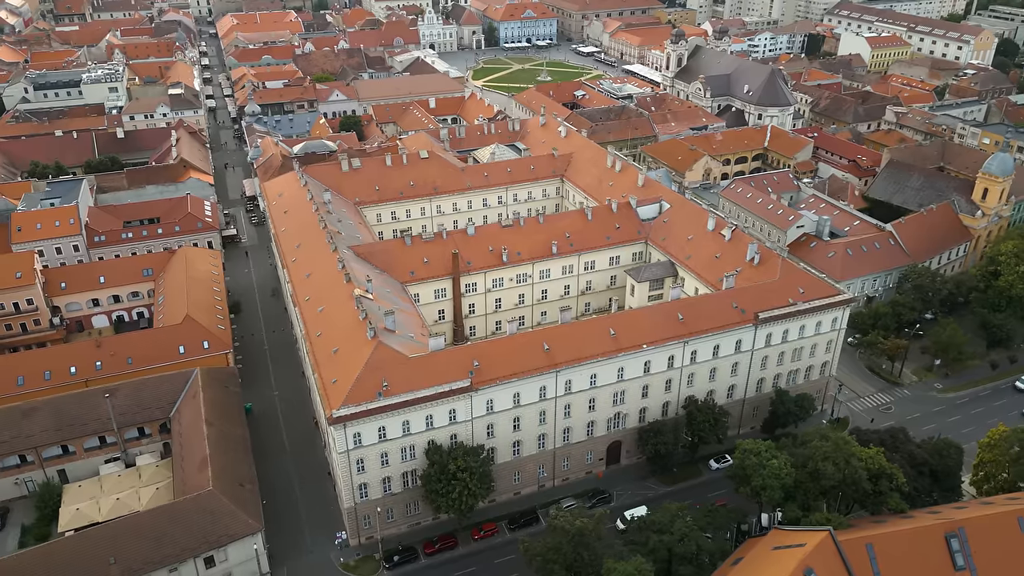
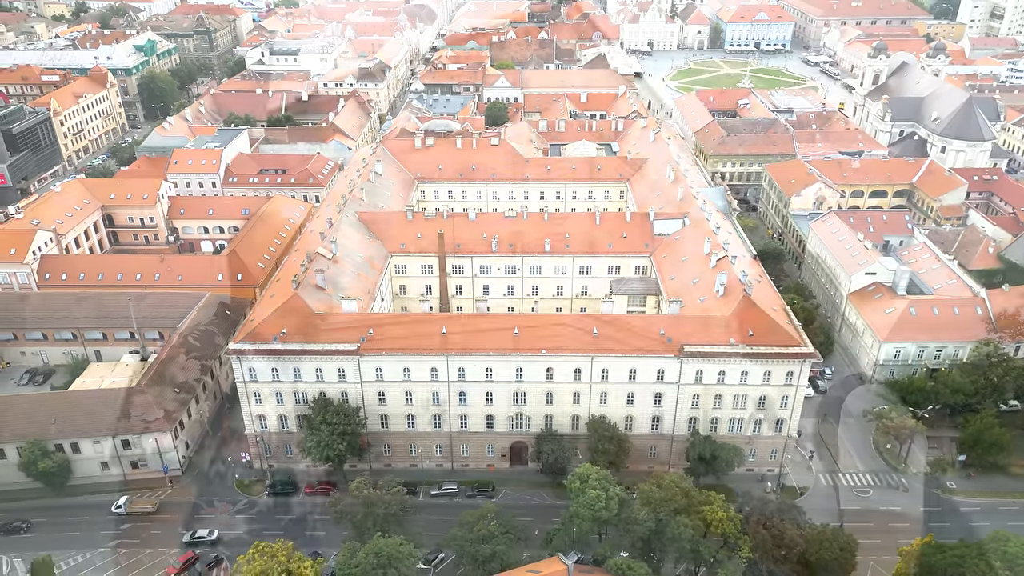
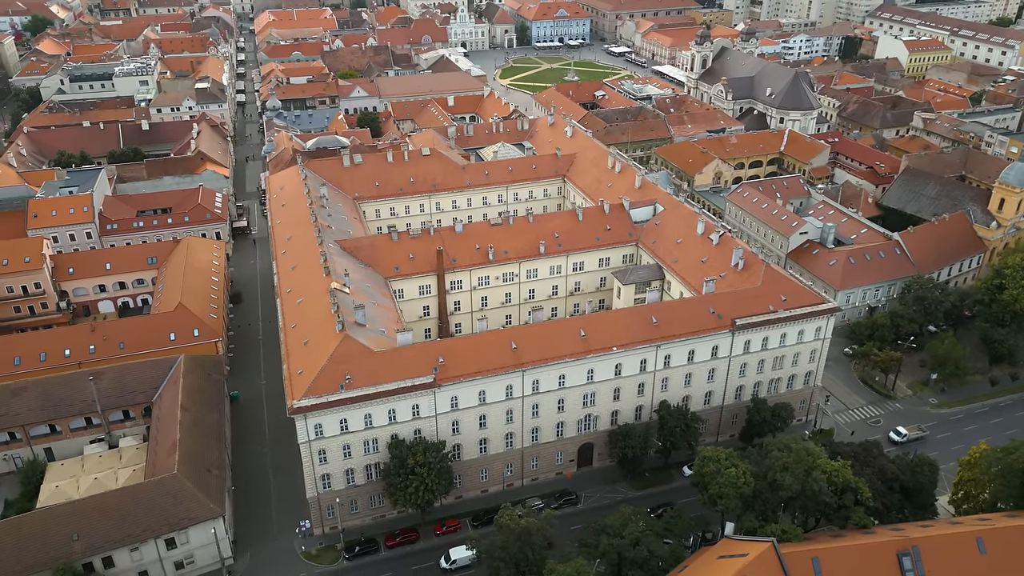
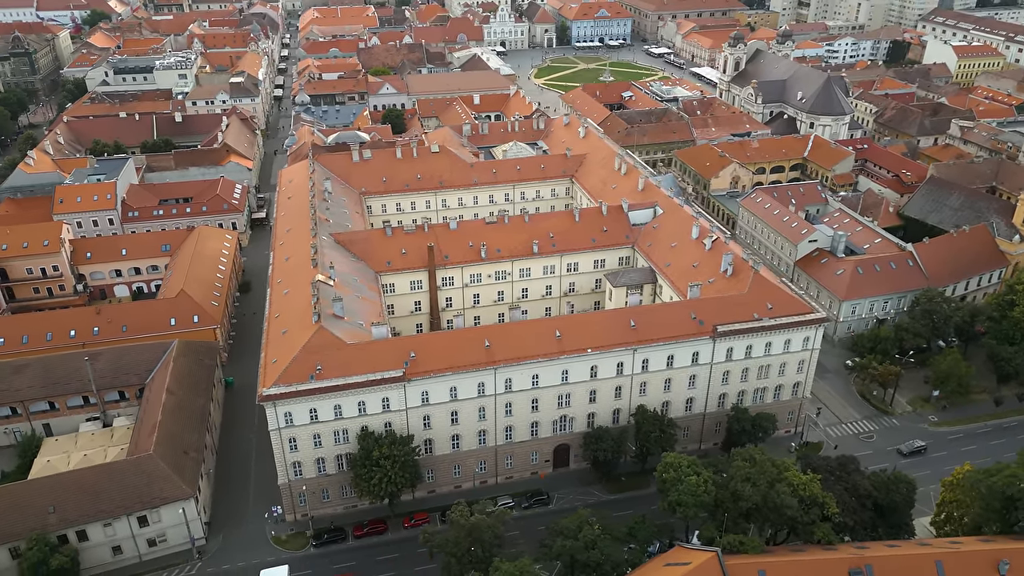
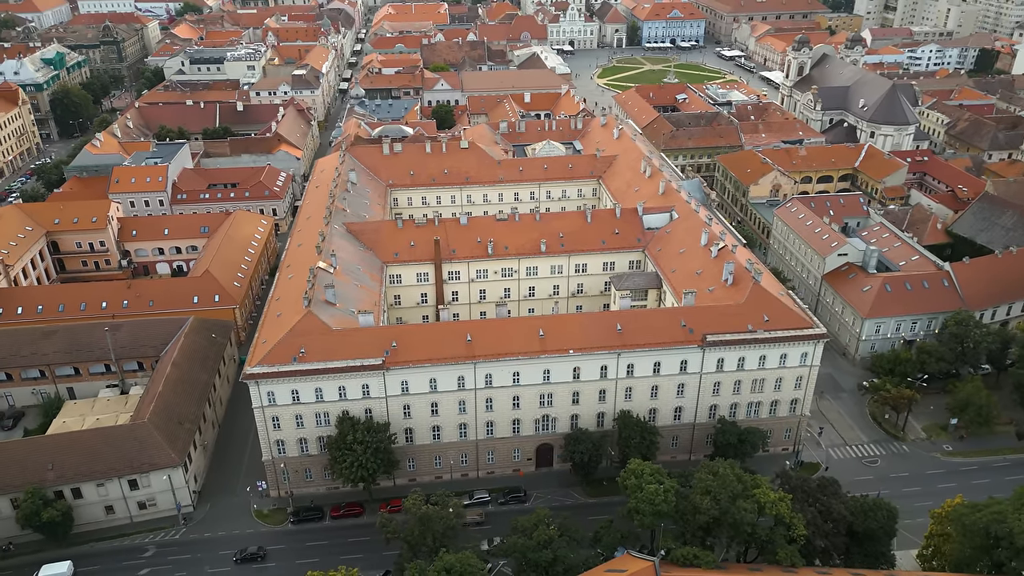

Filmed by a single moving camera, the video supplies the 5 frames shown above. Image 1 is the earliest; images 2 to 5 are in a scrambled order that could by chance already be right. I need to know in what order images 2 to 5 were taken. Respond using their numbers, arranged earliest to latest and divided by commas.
3, 4, 5, 2
